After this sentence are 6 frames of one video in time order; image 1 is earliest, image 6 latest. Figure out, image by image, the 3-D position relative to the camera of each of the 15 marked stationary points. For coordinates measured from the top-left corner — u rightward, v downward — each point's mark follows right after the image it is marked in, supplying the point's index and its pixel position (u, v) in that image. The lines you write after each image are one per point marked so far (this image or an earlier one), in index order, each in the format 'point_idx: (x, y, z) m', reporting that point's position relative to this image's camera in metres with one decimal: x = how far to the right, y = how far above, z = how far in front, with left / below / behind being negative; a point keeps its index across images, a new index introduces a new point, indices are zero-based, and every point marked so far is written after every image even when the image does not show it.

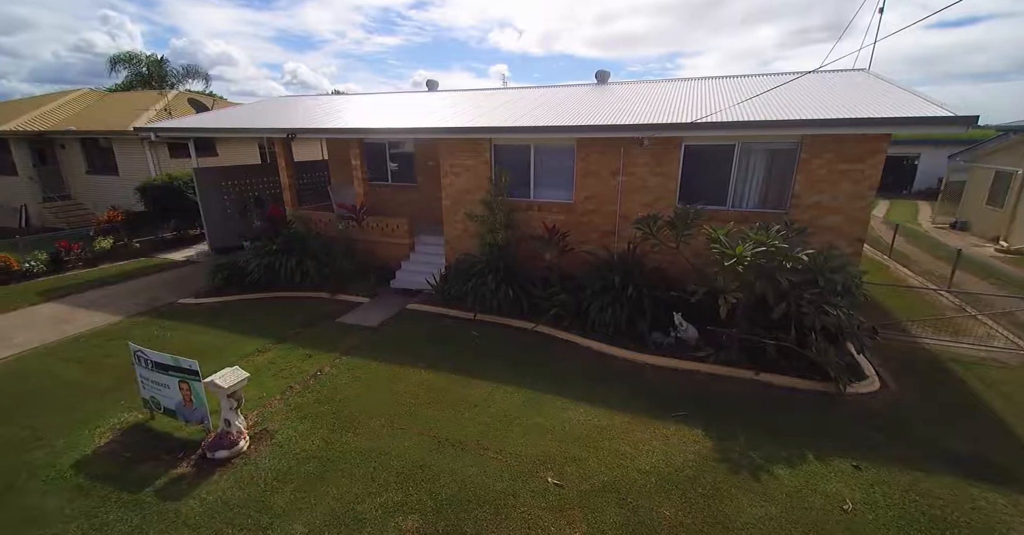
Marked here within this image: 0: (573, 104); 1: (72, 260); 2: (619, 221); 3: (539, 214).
0: (+1.5, +3.8, +10.2) m
1: (-10.5, +0.2, +10.5) m
2: (+1.9, +0.8, +7.7) m
3: (+0.5, +1.0, +8.1) m
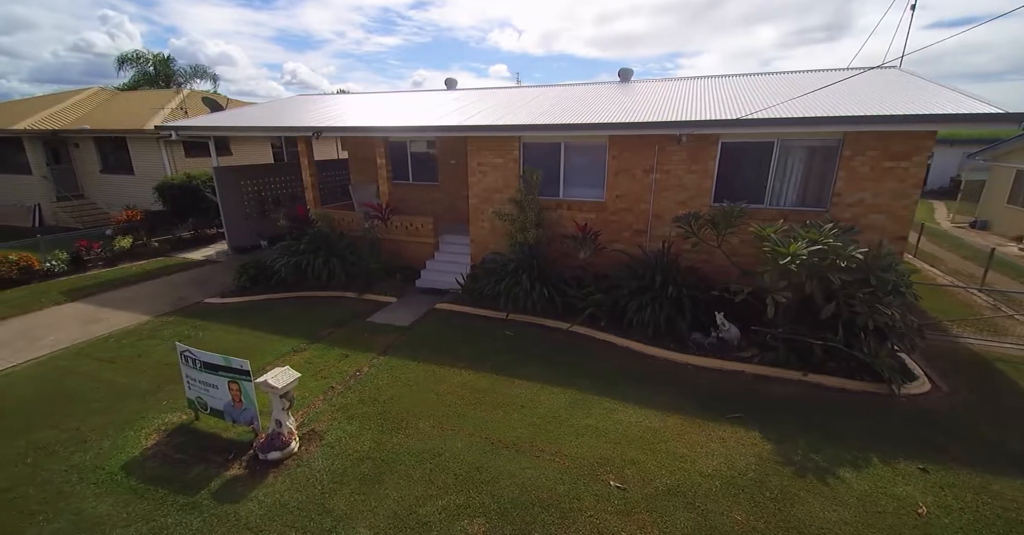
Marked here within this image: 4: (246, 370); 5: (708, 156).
0: (+2.0, +3.8, +10.1) m
1: (-9.9, +0.2, +10.4) m
2: (+2.4, +0.8, +7.6) m
3: (+1.1, +1.0, +8.1) m
4: (-2.6, -1.0, +4.4) m
5: (+3.2, +1.8, +7.1) m
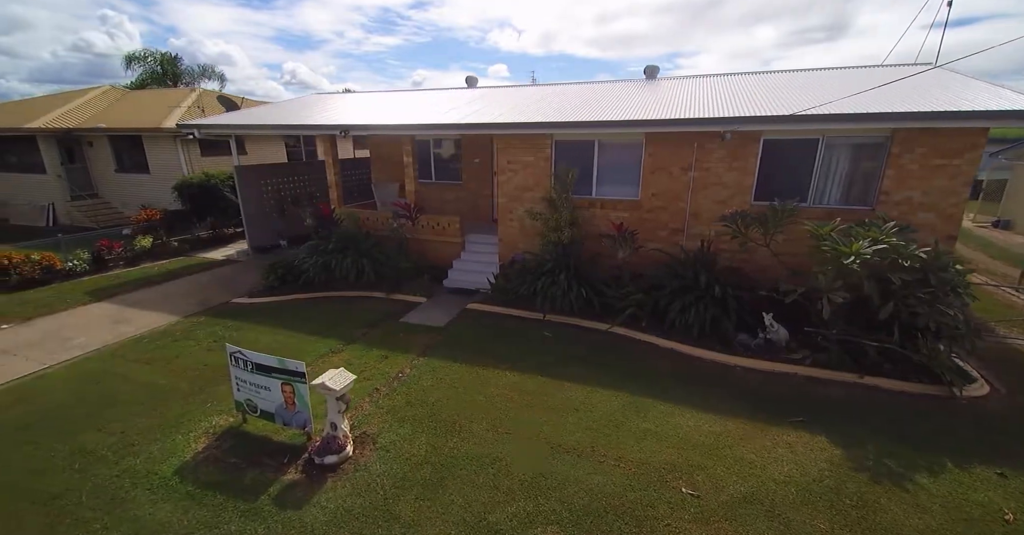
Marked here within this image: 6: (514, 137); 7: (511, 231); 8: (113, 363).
0: (+2.6, +3.8, +10.0) m
1: (-9.3, +0.2, +10.3) m
2: (+3.0, +0.8, +7.5) m
3: (+1.7, +1.0, +7.9) m
4: (-2.0, -1.0, +4.2) m
5: (+3.8, +1.8, +6.9) m
6: (0.0, +2.5, +8.3) m
7: (0.0, +0.7, +8.8) m
8: (-5.4, -1.3, +6.0) m
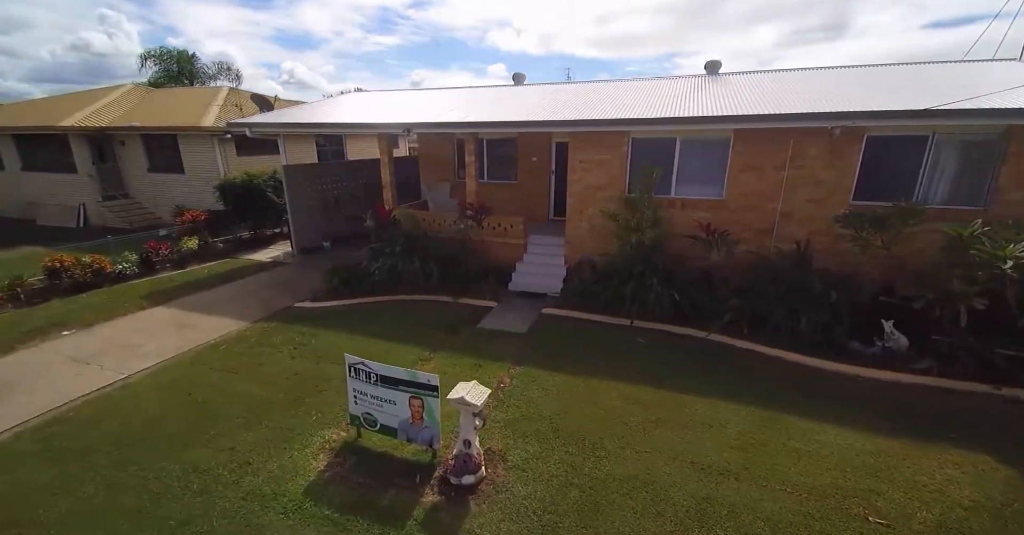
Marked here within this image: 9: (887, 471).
0: (+4.0, +3.8, +9.7) m
1: (-8.0, +0.1, +10.0) m
2: (+4.3, +0.8, +7.2) m
3: (+3.0, +1.0, +7.6) m
4: (-0.7, -1.1, +3.9) m
5: (+5.1, +1.8, +6.6) m
6: (+1.4, +2.4, +8.0) m
7: (+1.3, +0.7, +8.5) m
8: (-4.1, -1.4, +5.7) m
9: (+3.4, -1.8, +4.0) m
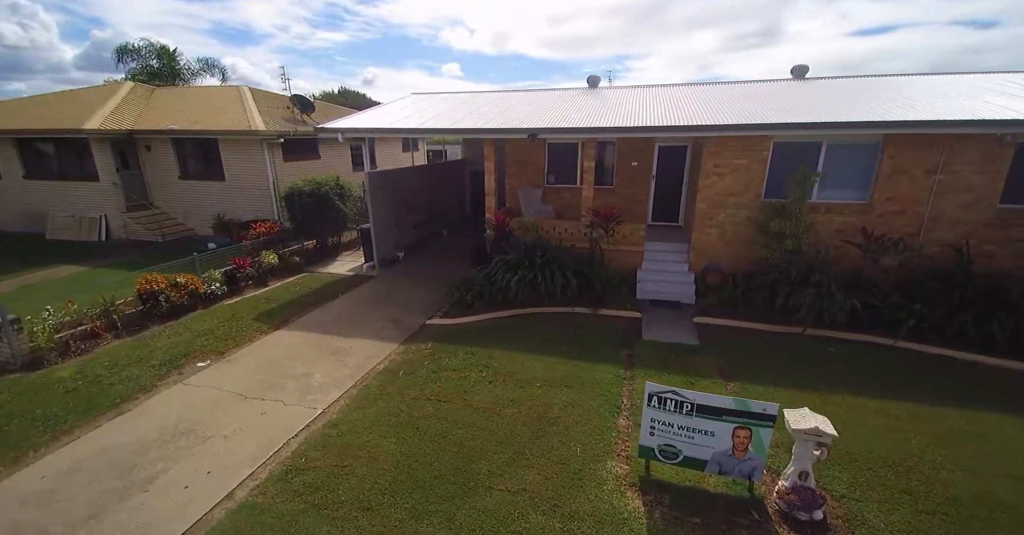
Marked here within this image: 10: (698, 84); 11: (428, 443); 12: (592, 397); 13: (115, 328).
0: (+6.3, +3.7, +9.8) m
1: (-5.6, -0.2, +9.2) m
2: (+6.9, +0.7, +7.3) m
3: (+5.5, +0.9, +7.6) m
4: (+2.2, -1.2, +3.7) m
5: (+7.7, +1.7, +6.8) m
6: (+3.8, +2.3, +7.9) m
7: (+3.8, +0.6, +8.4) m
8: (-1.3, -1.6, +5.2) m
9: (+6.2, -1.9, +4.0) m
10: (+5.3, +5.3, +12.7) m
11: (-0.9, -1.8, +4.5) m
12: (+1.0, -1.6, +5.3) m
13: (-6.3, -1.0, +7.1) m
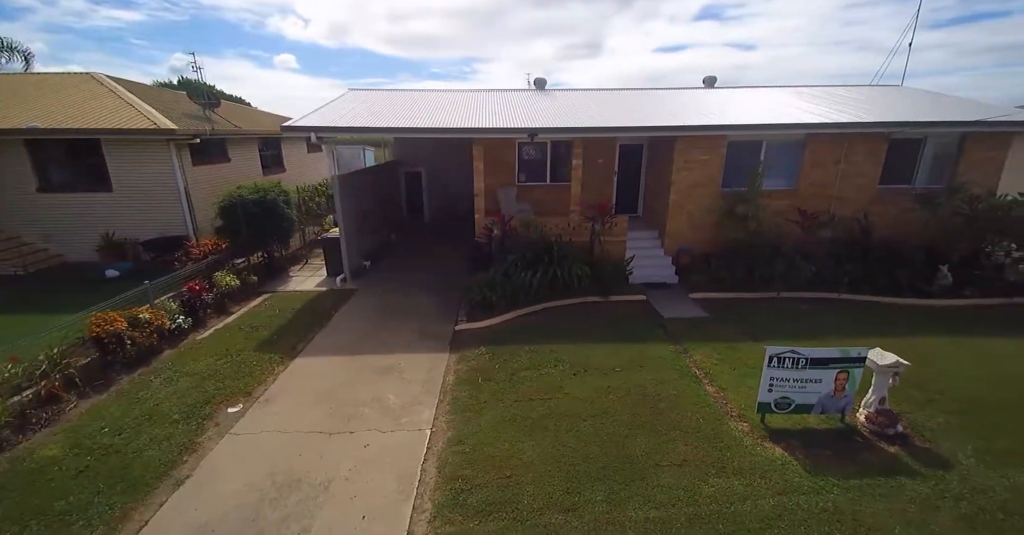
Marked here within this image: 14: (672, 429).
0: (+5.5, +4.3, +11.5) m
1: (-5.4, -0.7, +7.7) m
2: (+7.0, +1.4, +9.4) m
3: (+5.6, +1.4, +9.3) m
4: (+3.7, -0.9, +4.6) m
5: (+7.8, +2.4, +9.1) m
6: (+3.8, +2.7, +9.1) m
7: (+3.7, +0.9, +9.6) m
8: (-0.1, -1.6, +5.1) m
9: (+7.5, -1.2, +6.1) m
10: (+3.6, +5.7, +14.0) m
11: (+0.6, -1.8, +4.6) m
12: (+2.1, -1.4, +5.9) m
13: (-5.4, -1.5, +5.5) m
14: (+1.7, -1.7, +4.7) m
